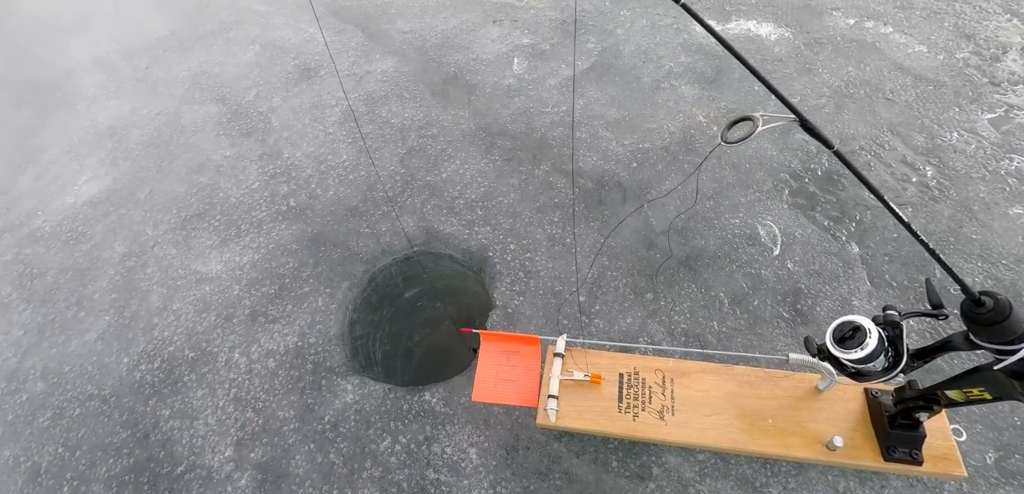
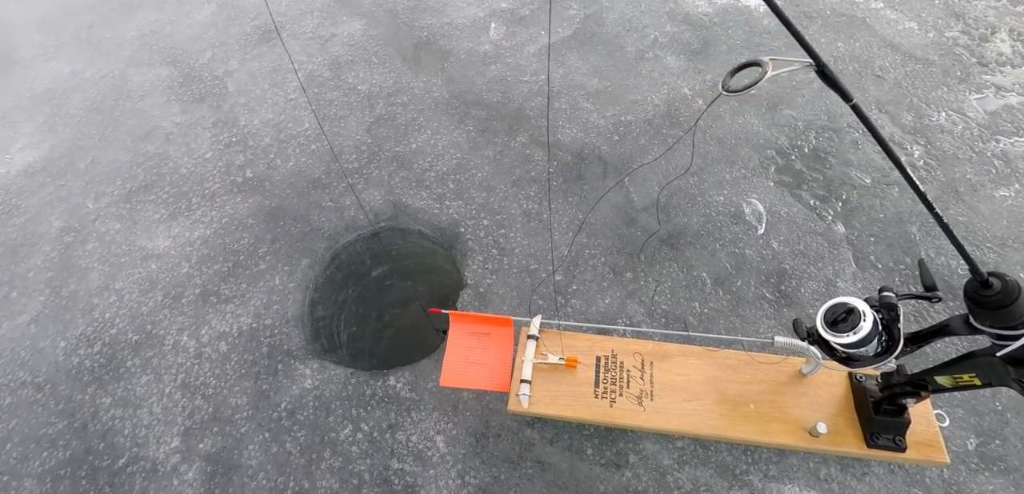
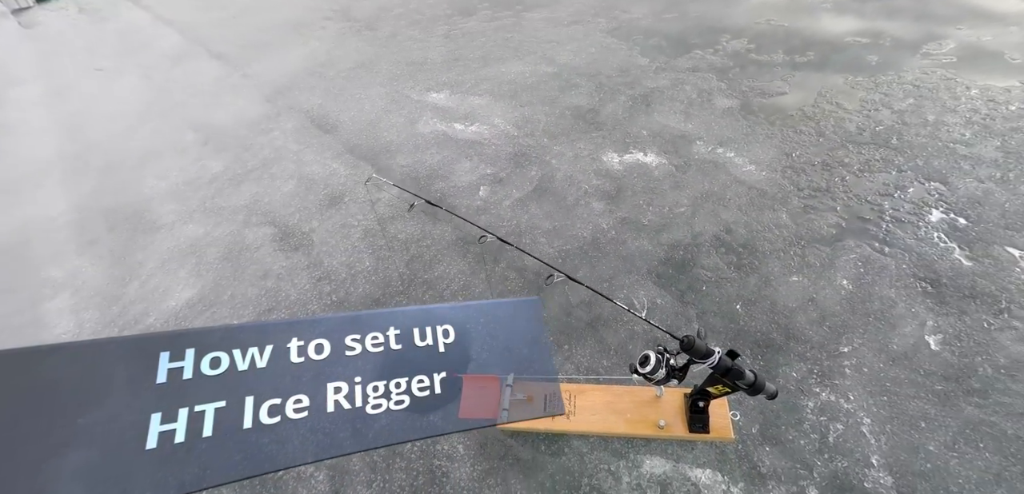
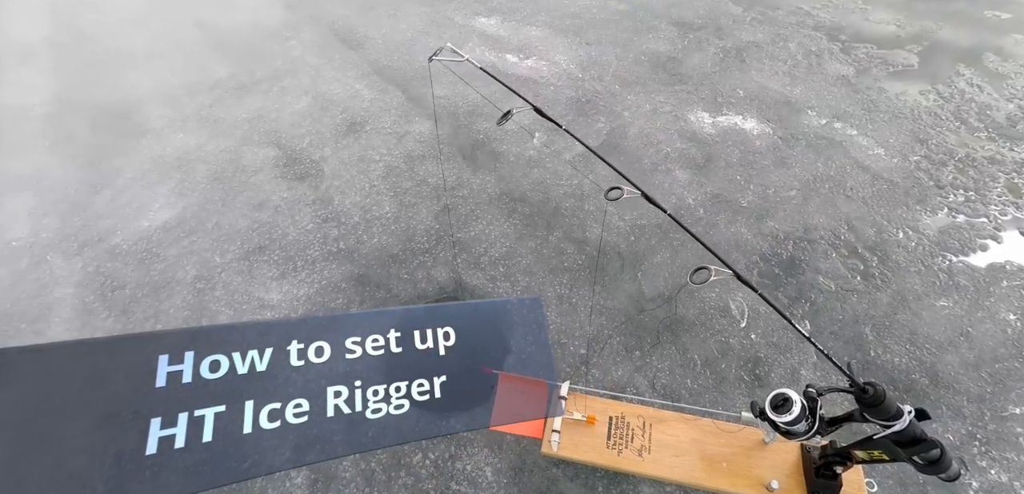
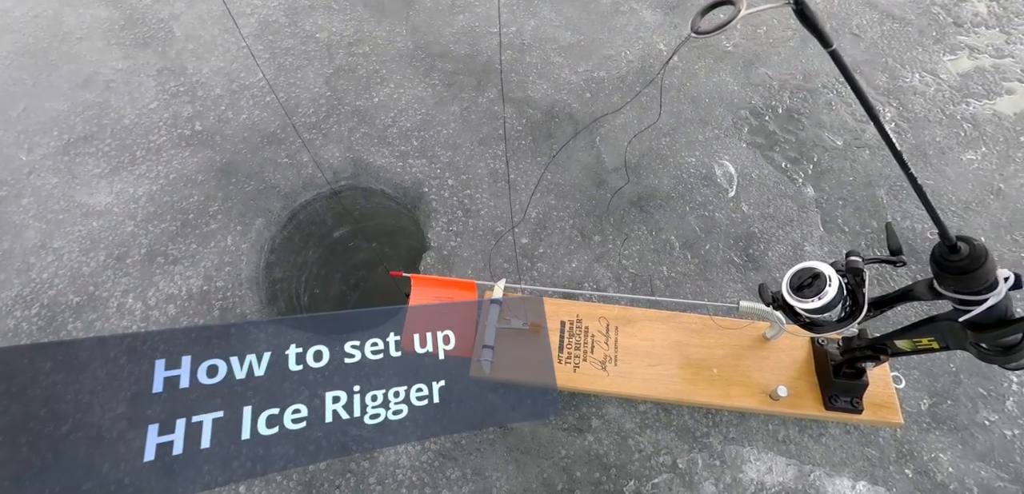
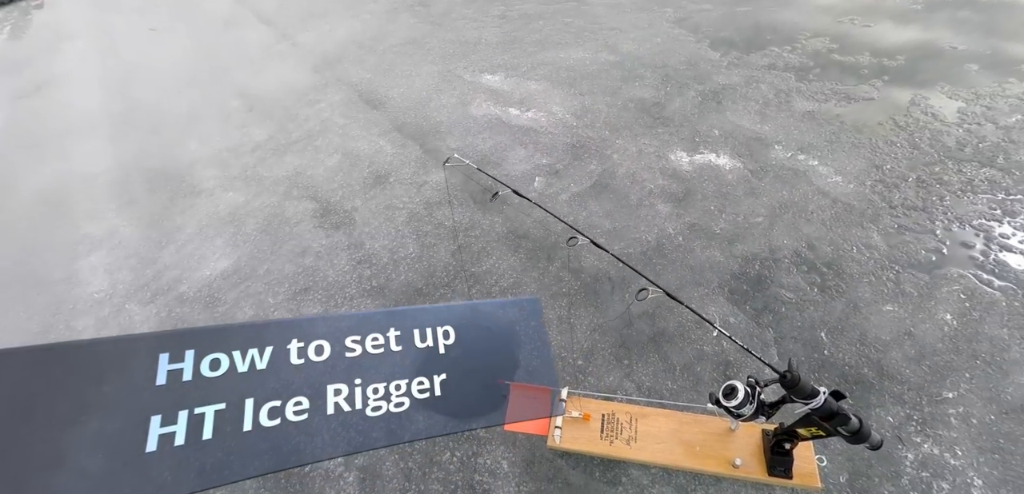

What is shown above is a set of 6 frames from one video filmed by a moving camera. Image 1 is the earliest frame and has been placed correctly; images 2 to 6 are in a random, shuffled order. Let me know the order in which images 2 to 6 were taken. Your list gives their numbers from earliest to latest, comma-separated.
2, 5, 4, 6, 3
